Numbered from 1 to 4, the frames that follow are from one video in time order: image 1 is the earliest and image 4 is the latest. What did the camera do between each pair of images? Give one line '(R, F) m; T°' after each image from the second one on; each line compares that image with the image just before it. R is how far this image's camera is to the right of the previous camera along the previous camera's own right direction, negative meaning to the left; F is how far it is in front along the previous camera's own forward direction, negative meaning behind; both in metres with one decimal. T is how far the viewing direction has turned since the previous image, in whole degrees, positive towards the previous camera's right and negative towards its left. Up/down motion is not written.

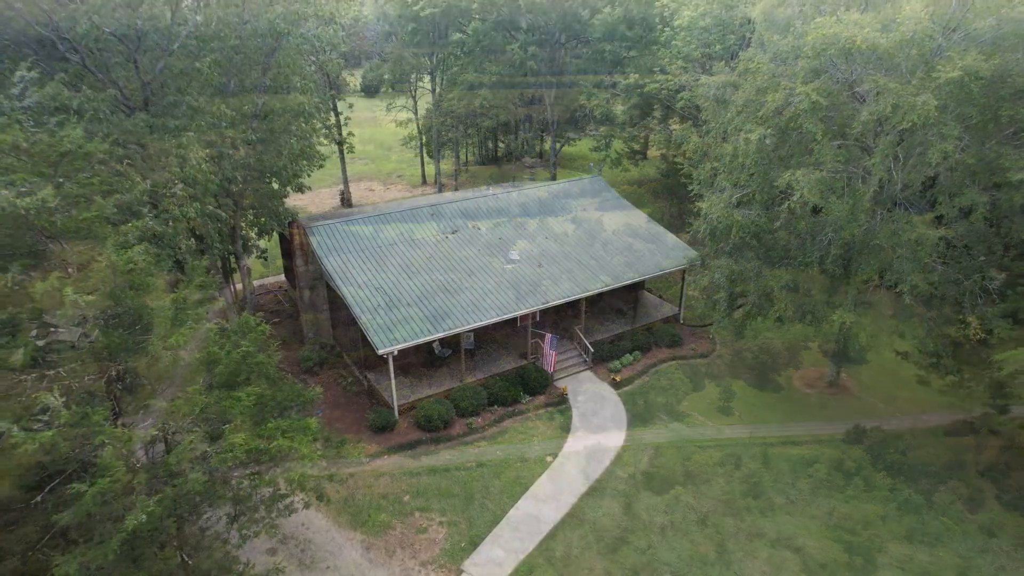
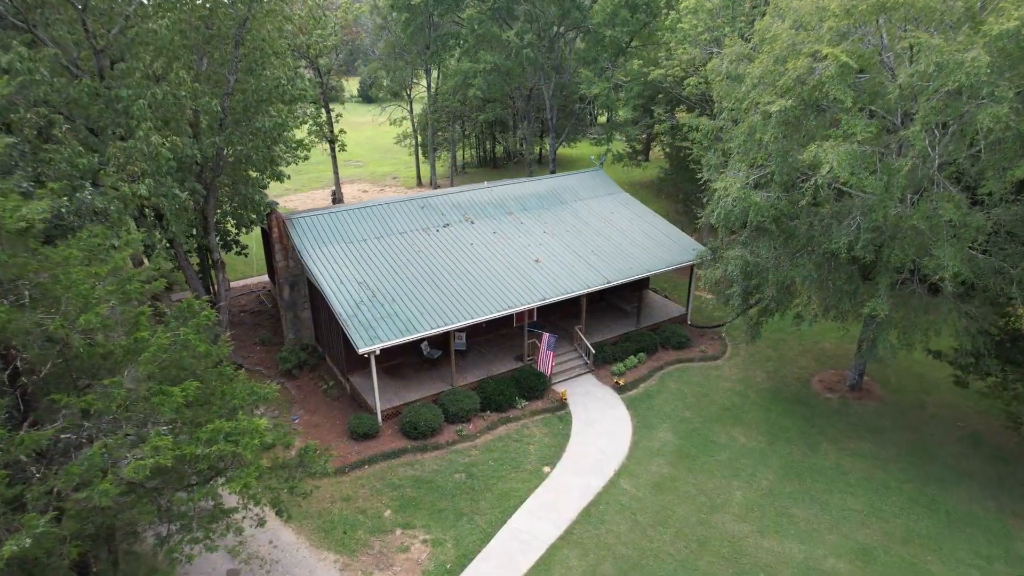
(+0.2, +1.5) m; 0°
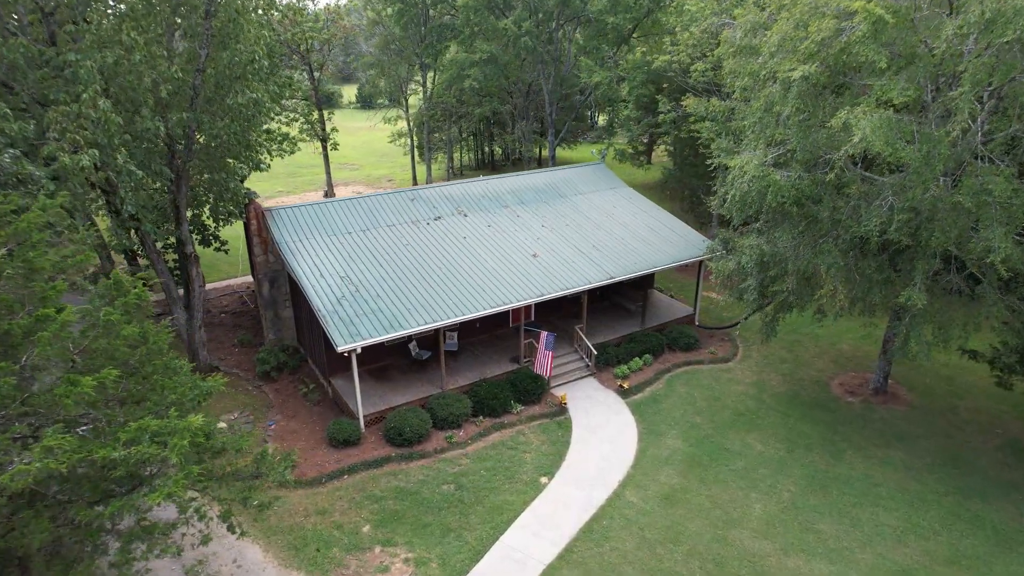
(+0.2, +1.4) m; 0°
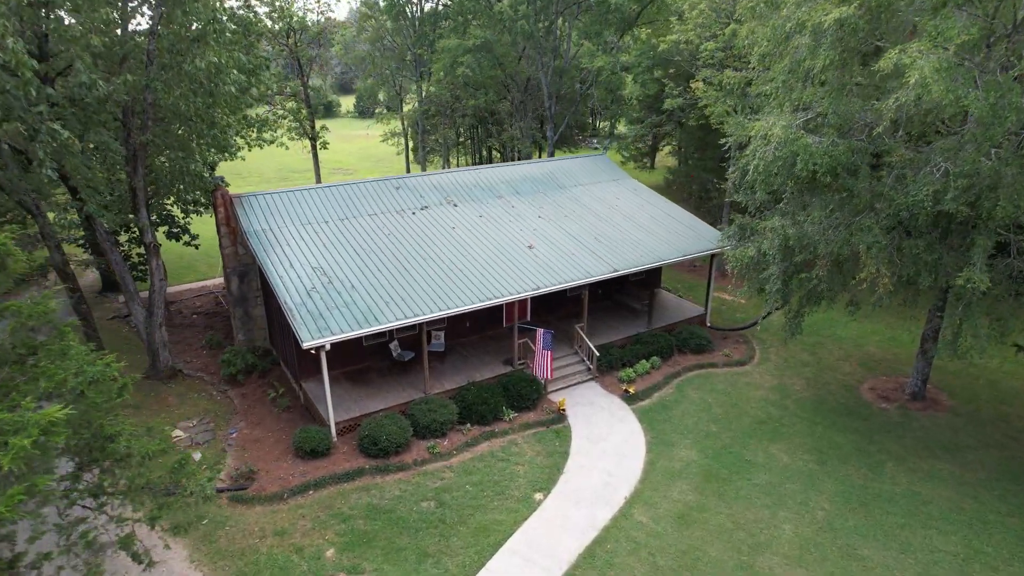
(+0.2, +1.7) m; 0°
